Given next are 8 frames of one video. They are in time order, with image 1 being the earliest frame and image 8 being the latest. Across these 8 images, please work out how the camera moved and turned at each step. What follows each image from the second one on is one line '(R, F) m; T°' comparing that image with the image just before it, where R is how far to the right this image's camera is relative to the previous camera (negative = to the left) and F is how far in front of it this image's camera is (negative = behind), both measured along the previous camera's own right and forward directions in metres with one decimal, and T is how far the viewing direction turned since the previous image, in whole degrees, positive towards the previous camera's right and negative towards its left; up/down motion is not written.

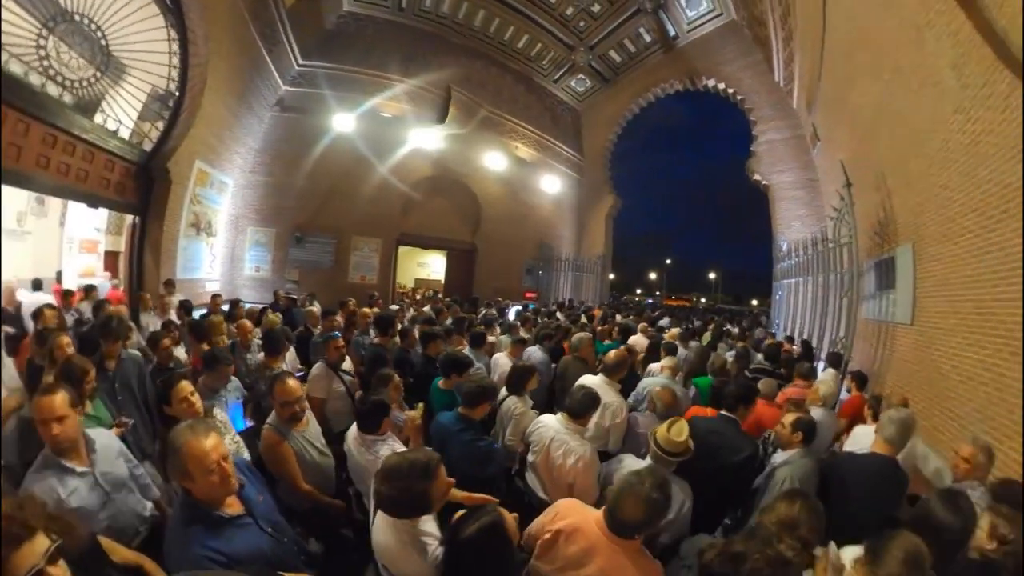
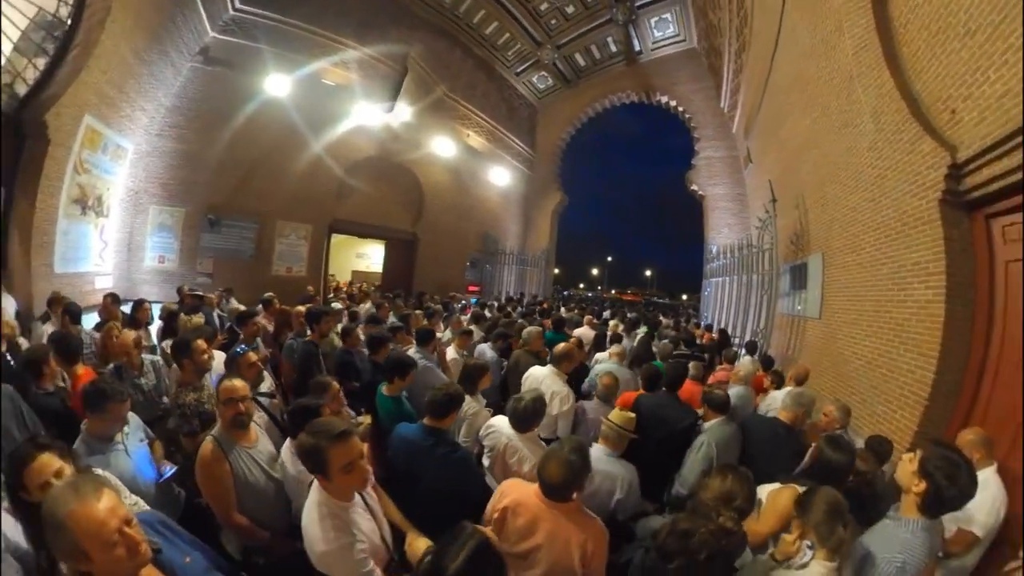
(-0.6, +0.1) m; +15°
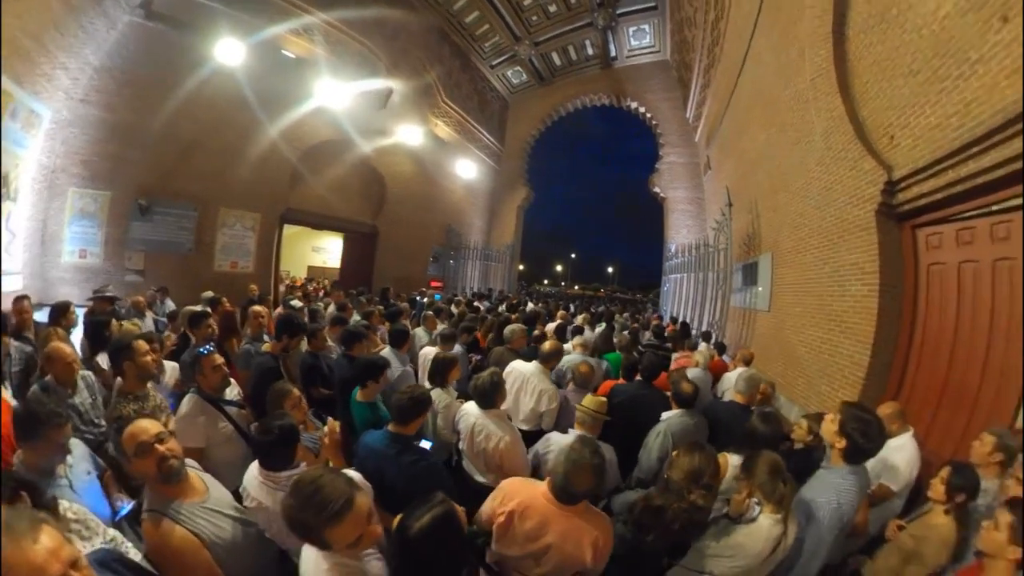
(-0.4, +0.1) m; +11°
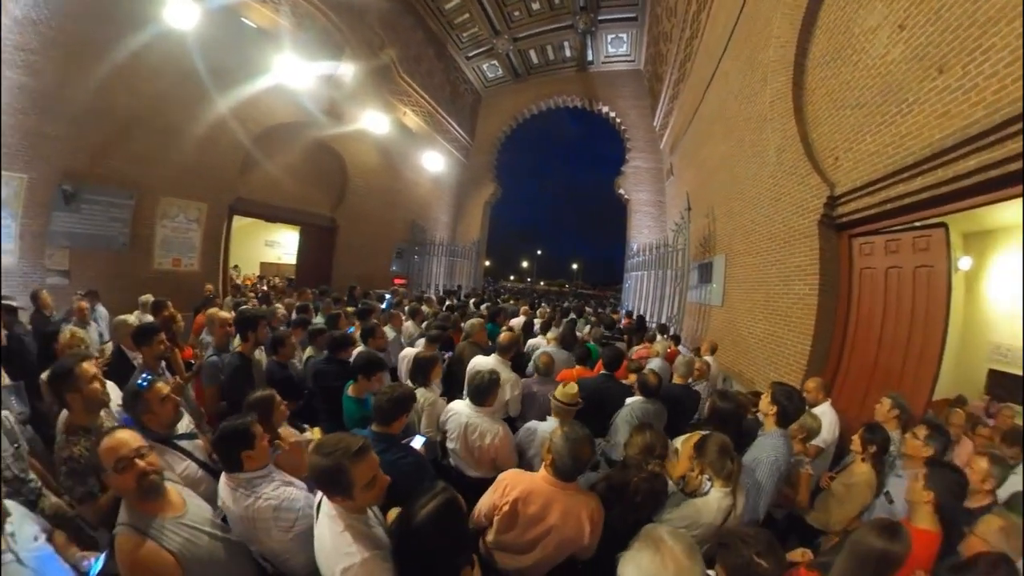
(-0.4, 0.0) m; +10°
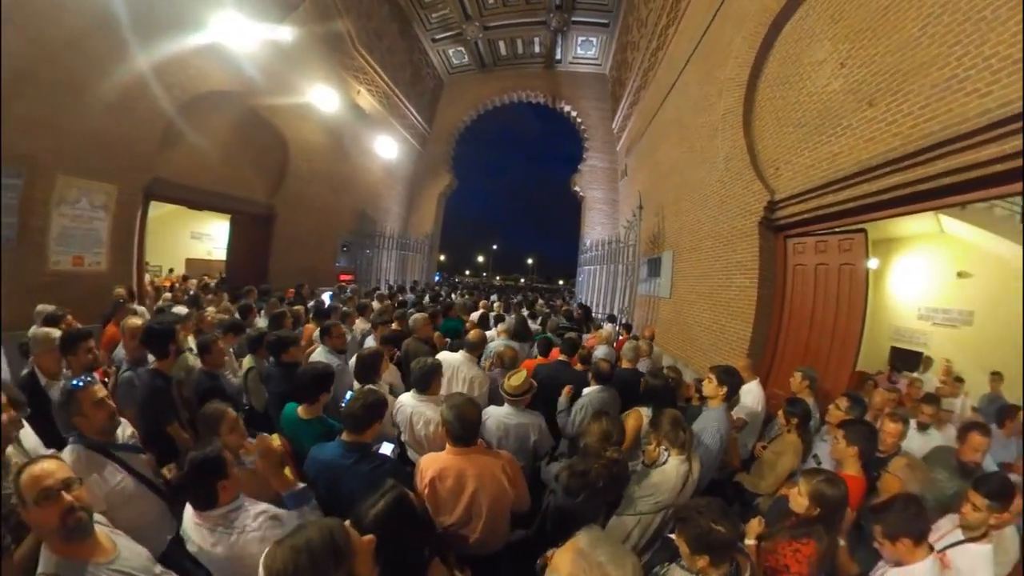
(-0.5, +0.1) m; +13°
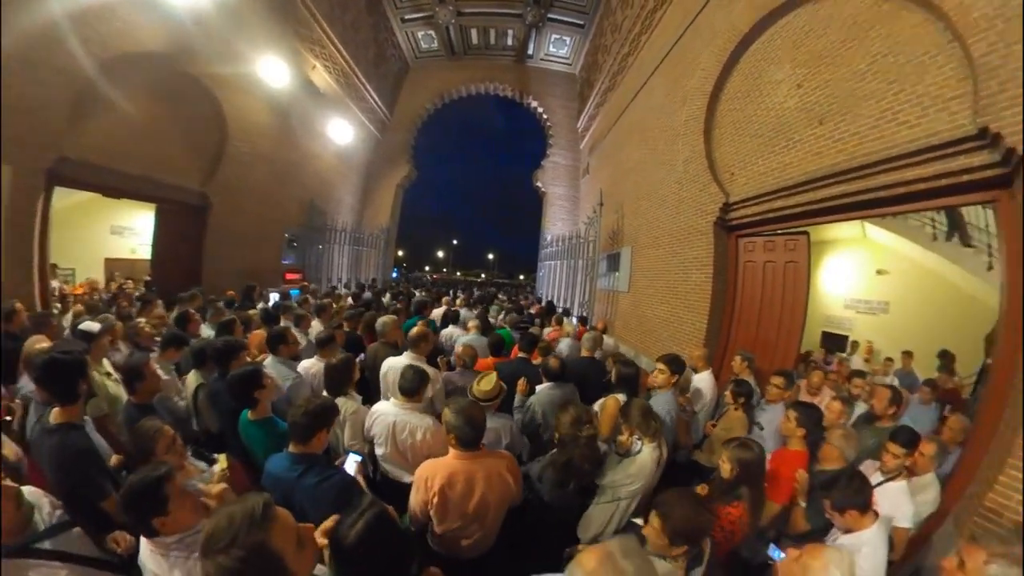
(-0.5, +0.1) m; +12°
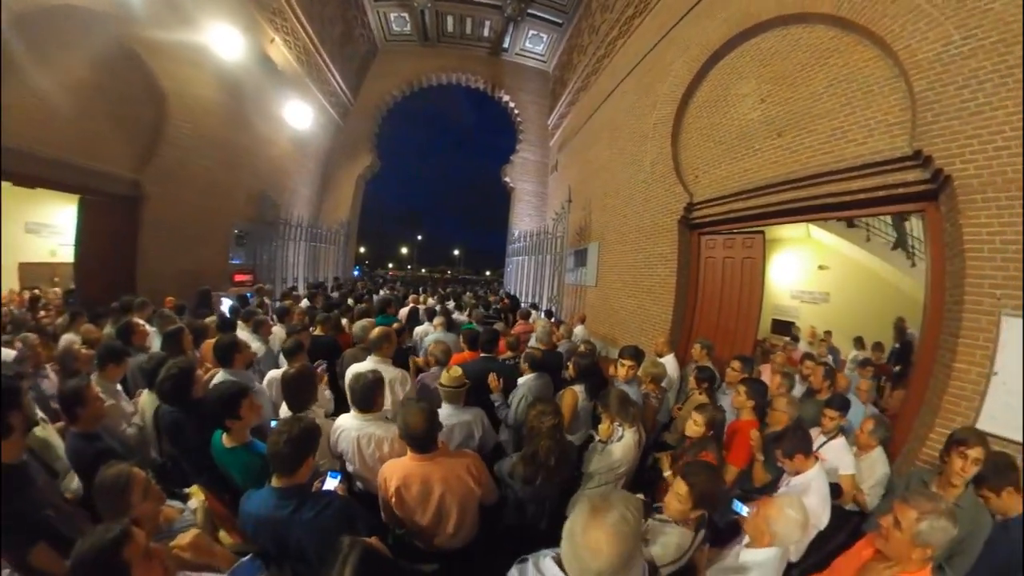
(-0.4, +0.1) m; +10°
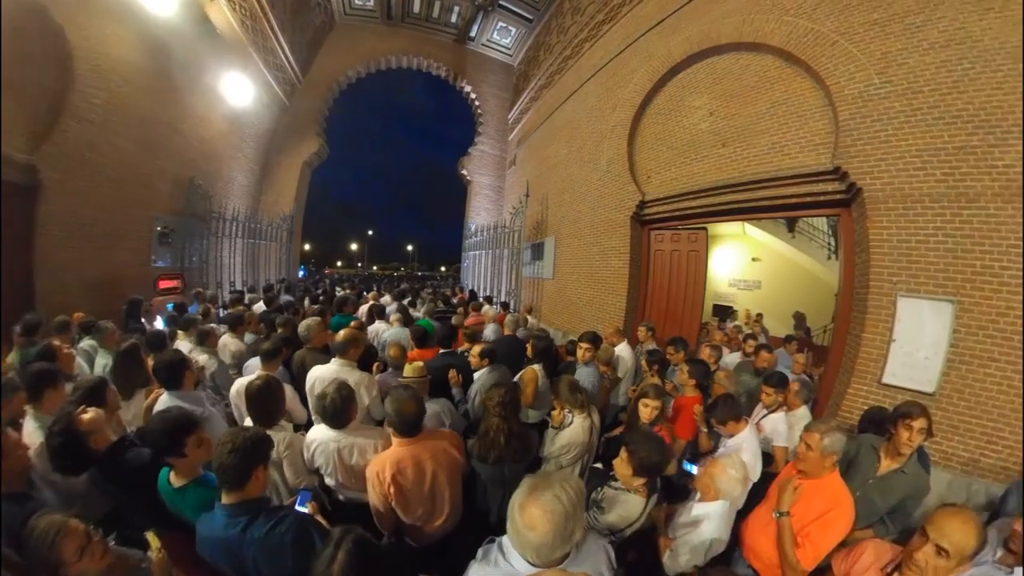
(-0.6, +0.1) m; +14°
